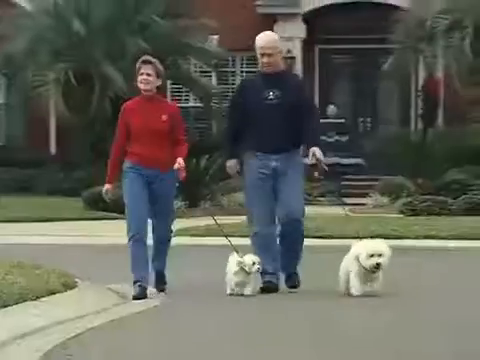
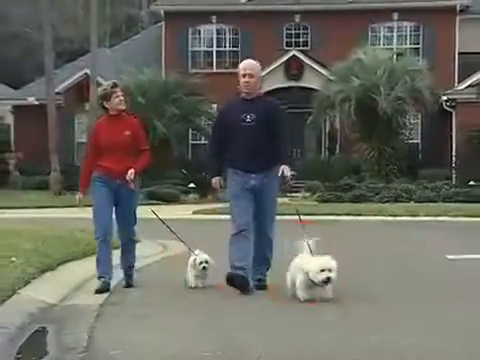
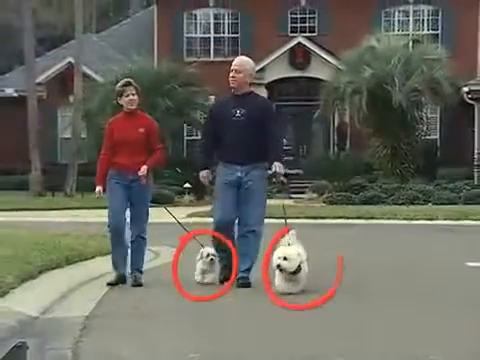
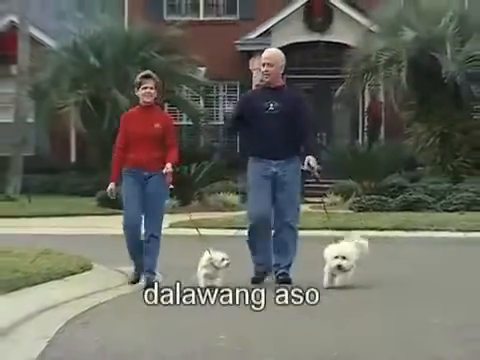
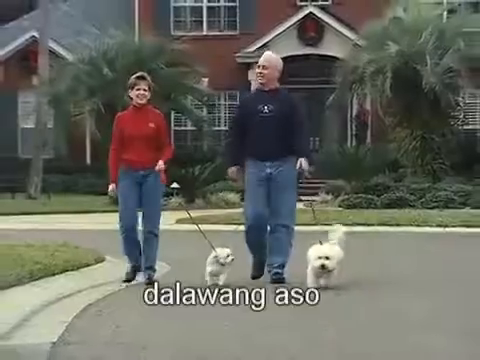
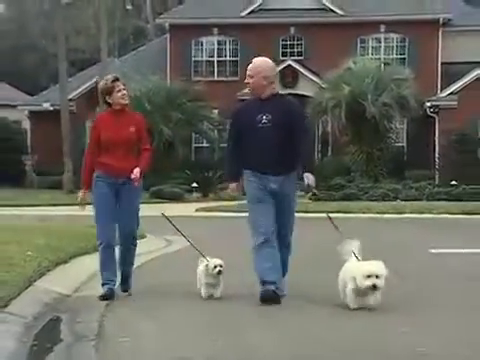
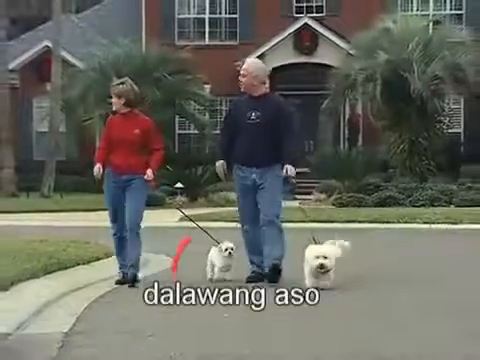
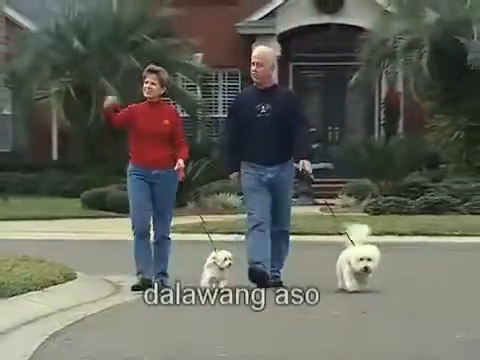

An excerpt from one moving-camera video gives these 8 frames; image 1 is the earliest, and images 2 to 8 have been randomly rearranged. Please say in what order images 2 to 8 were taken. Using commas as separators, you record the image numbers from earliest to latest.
8, 4, 5, 7, 3, 2, 6
